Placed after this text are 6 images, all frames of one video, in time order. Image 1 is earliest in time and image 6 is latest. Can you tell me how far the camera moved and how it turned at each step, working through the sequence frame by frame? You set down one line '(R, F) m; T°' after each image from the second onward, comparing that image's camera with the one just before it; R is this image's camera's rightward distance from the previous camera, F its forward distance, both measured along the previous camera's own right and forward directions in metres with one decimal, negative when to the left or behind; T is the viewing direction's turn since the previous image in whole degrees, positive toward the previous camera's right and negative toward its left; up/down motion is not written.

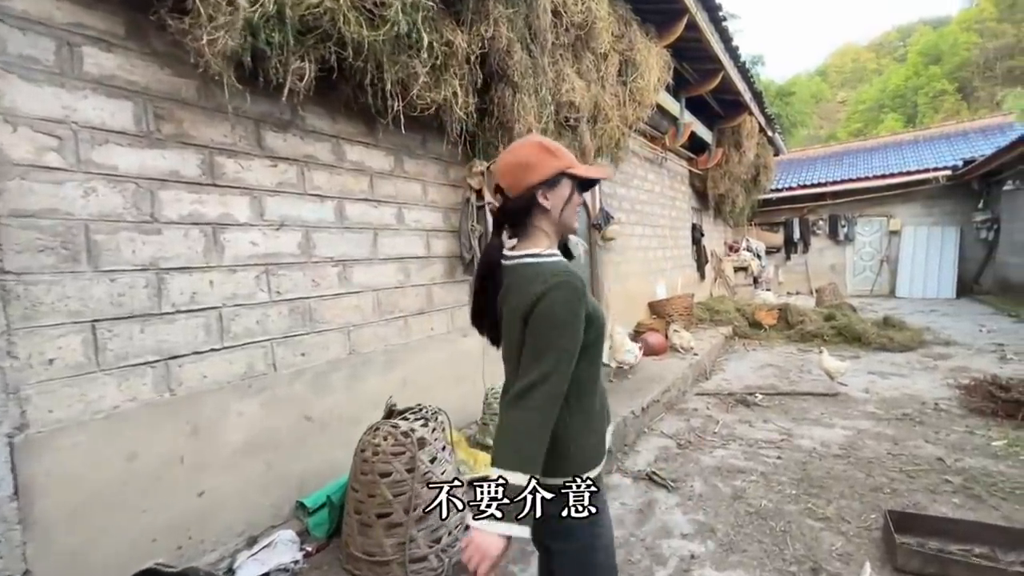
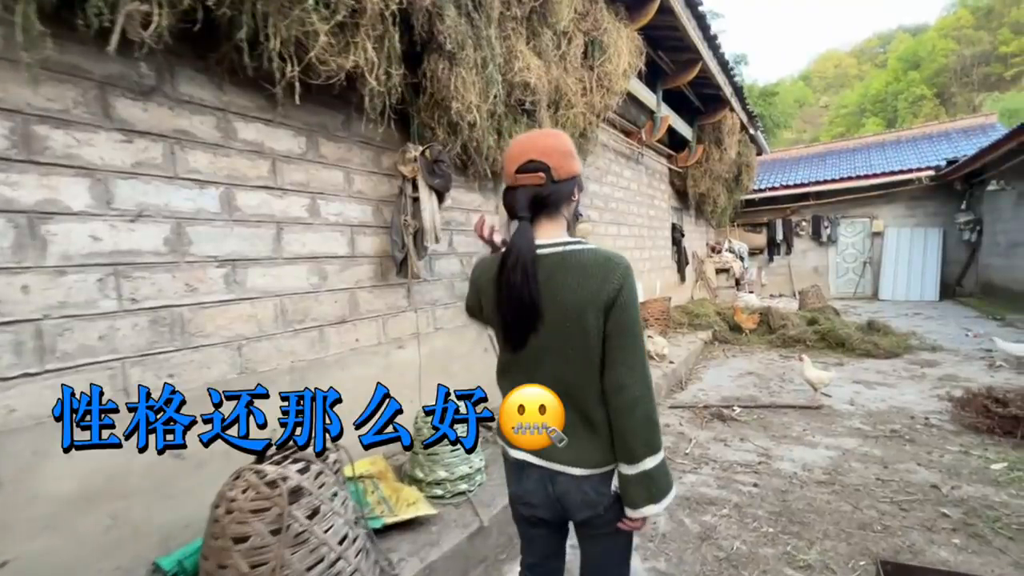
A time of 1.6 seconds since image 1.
(+0.3, +0.4) m; +1°
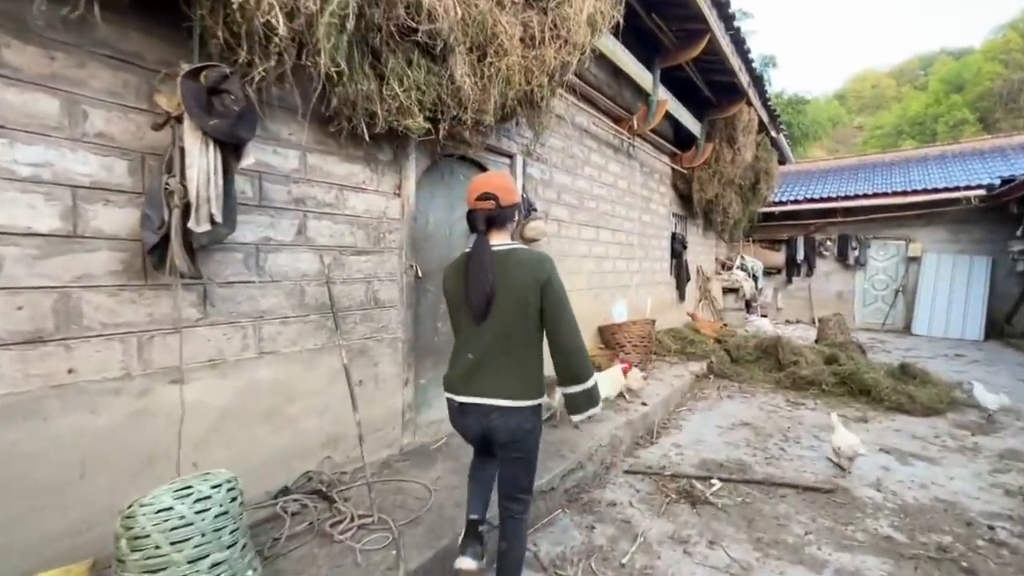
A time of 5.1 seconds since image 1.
(+0.7, +1.0) m; -2°
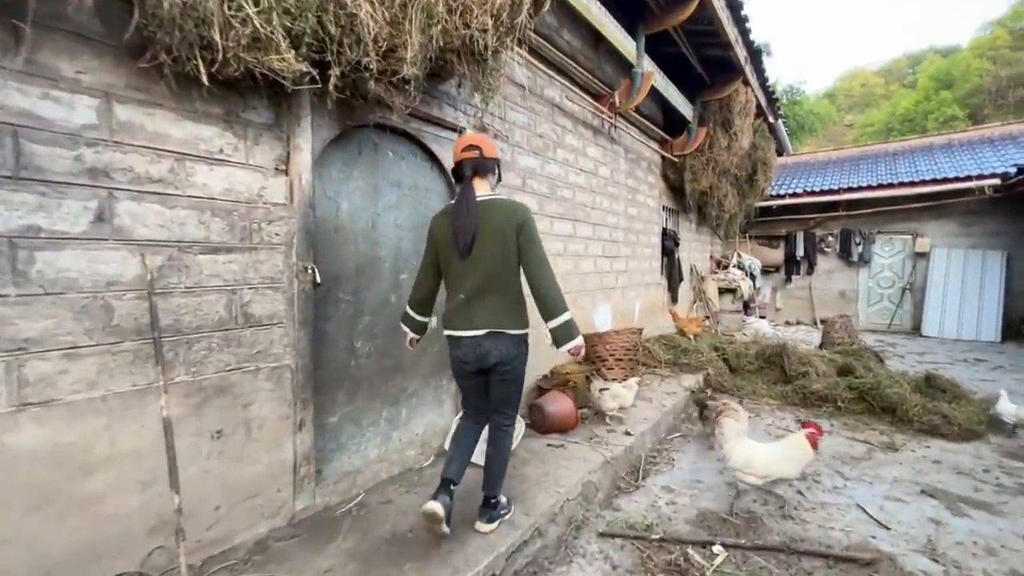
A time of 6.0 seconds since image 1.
(+0.3, +0.7) m; +1°
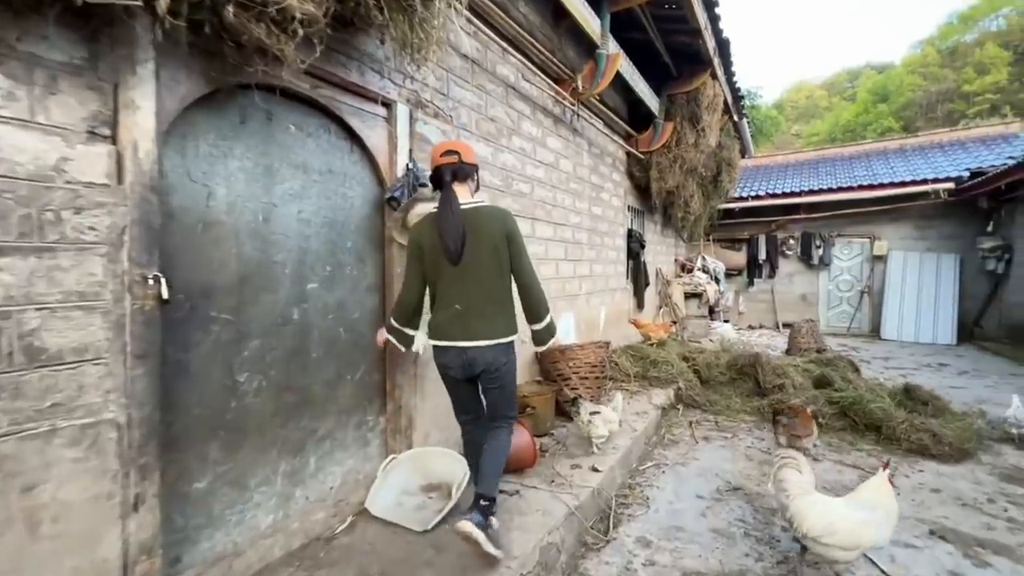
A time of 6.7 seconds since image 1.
(+0.1, +0.5) m; +4°
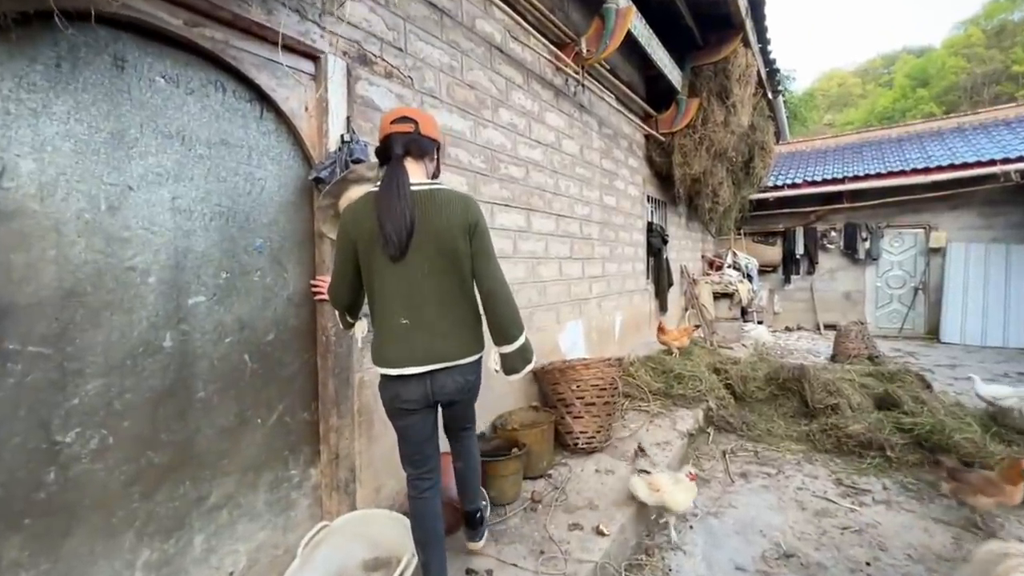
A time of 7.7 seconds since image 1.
(+0.2, +0.6) m; -3°
